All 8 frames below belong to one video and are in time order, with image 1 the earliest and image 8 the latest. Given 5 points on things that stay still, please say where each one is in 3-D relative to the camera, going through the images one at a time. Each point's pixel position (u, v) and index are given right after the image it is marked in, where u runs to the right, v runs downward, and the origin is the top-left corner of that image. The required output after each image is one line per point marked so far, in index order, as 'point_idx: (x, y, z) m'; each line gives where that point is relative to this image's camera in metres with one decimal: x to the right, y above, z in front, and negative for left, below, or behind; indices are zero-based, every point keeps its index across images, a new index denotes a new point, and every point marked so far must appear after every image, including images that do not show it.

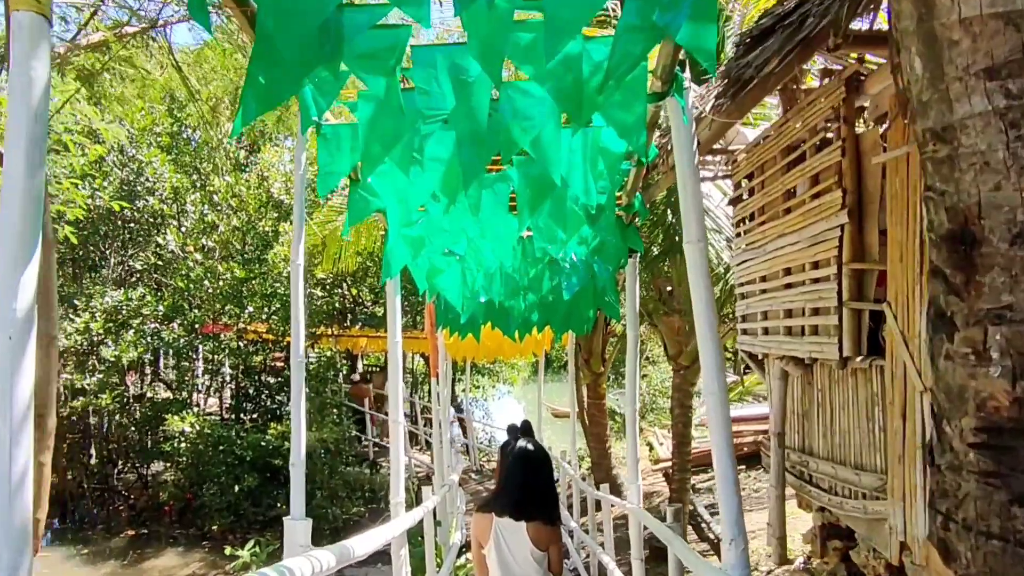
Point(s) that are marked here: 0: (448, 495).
0: (-0.6, -1.8, +8.1) m
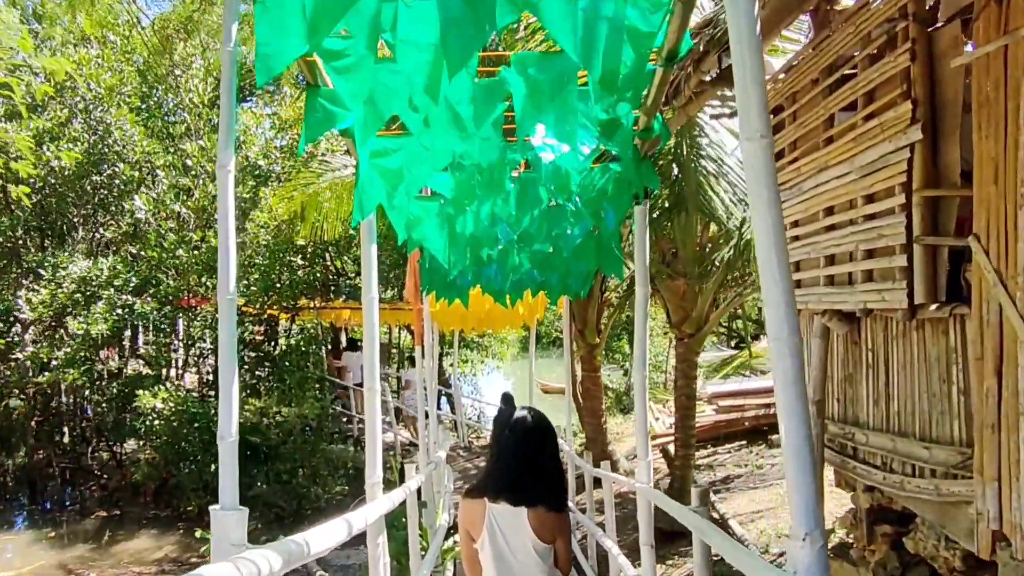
0: (-0.6, -1.5, +7.6) m
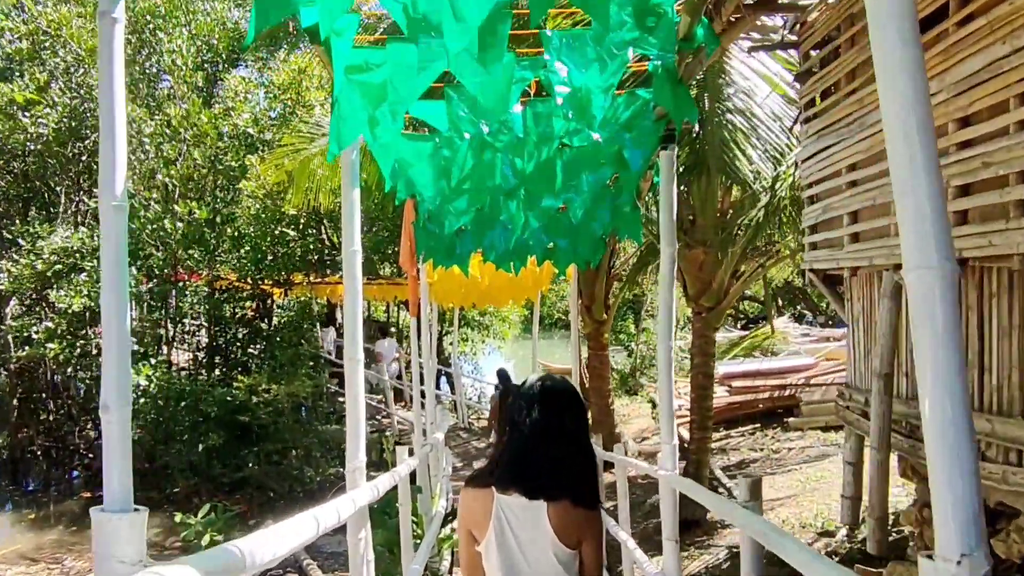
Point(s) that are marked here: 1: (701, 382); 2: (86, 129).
0: (-0.6, -1.3, +7.0) m
1: (+1.5, -0.7, +7.1) m
2: (-5.7, +2.1, +12.1) m
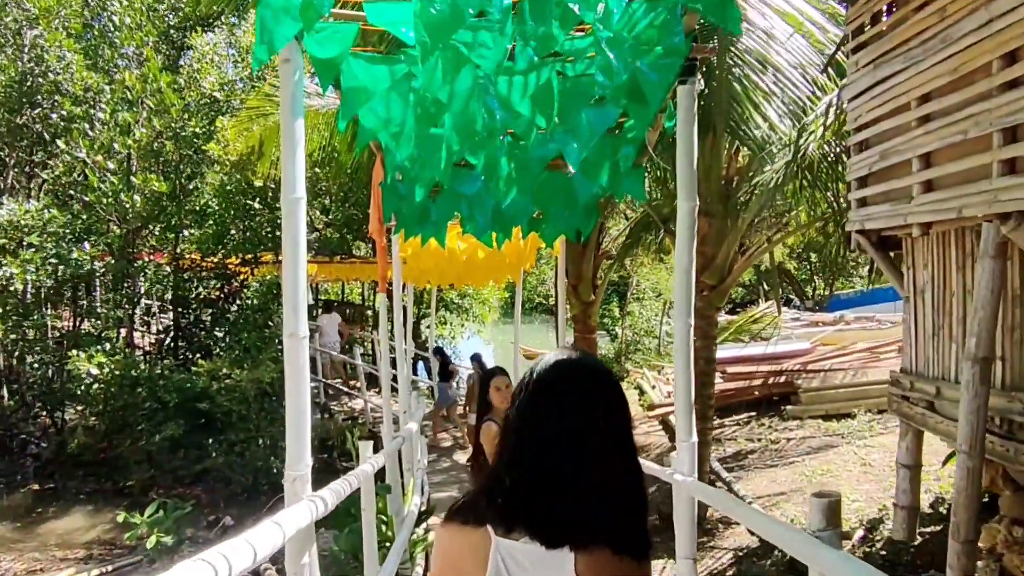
0: (-0.7, -1.1, +6.3) m
1: (+1.4, -0.6, +6.5) m
2: (-5.9, +2.4, +11.3) m
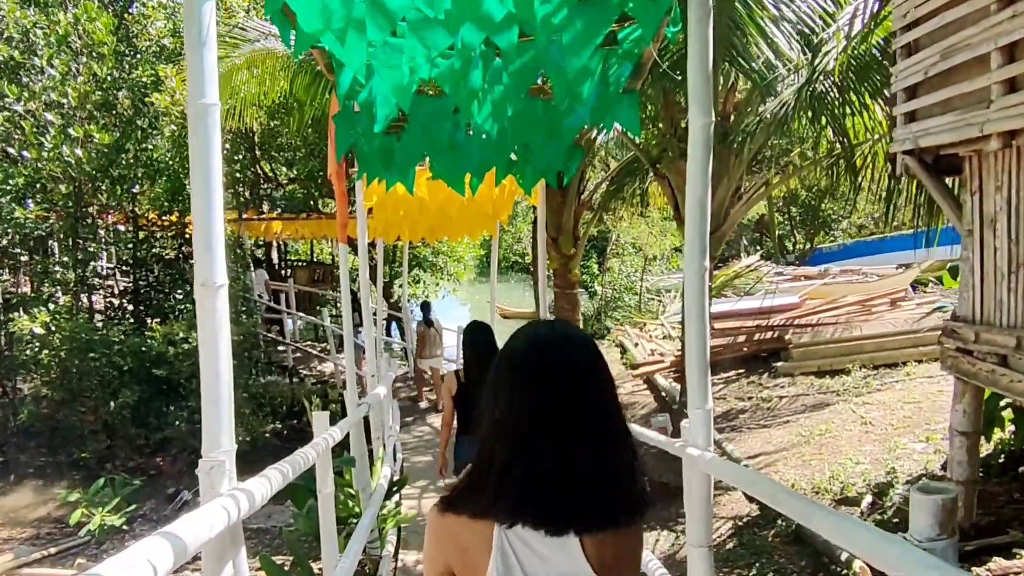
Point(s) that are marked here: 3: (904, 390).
0: (-0.9, -0.8, +5.8) m
1: (+1.2, -0.2, +6.0) m
2: (-6.2, +2.9, +10.4) m
3: (+3.3, -0.9, +7.7) m
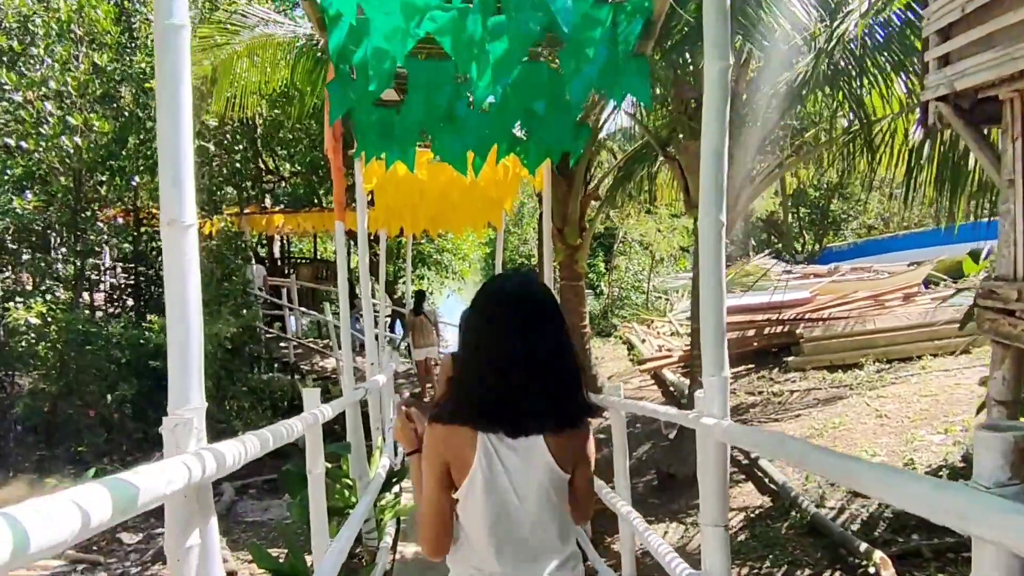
0: (-0.9, -0.7, +5.6) m
1: (+1.2, -0.1, +5.8) m
2: (-6.2, +2.9, +10.3) m
3: (+3.4, -0.8, +7.5) m
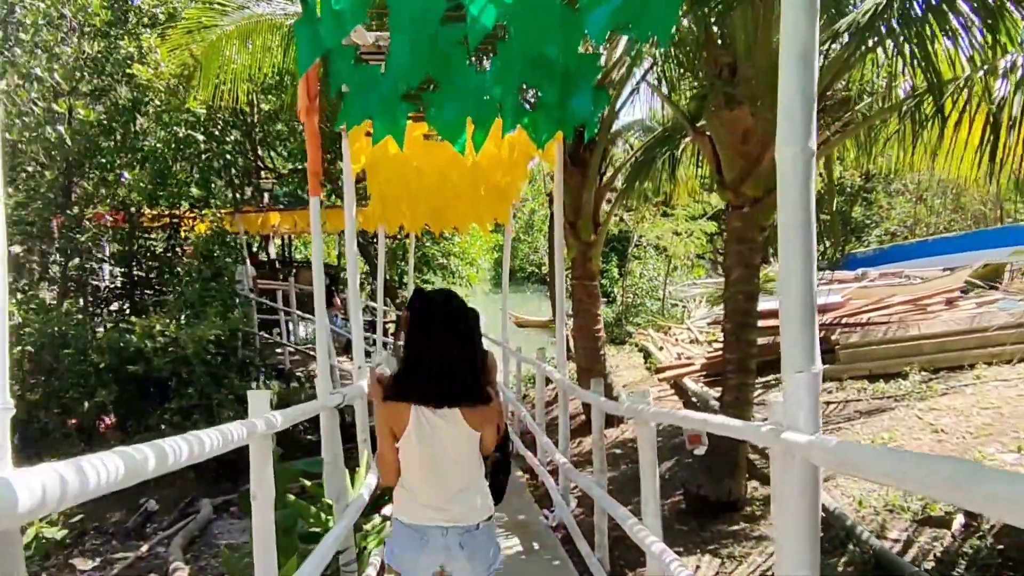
0: (-0.8, -0.7, +4.9) m
1: (+1.3, -0.1, +5.0) m
2: (-6.1, +3.0, +9.7) m
3: (+3.4, -0.8, +6.7) m
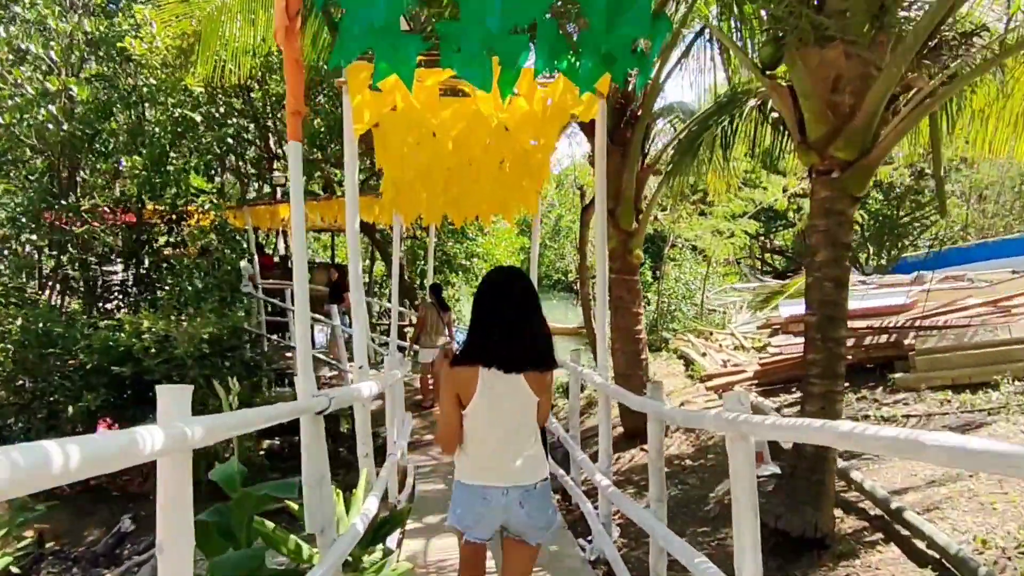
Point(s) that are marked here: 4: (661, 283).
0: (-0.7, -0.6, +4.0) m
1: (+1.4, 0.0, +4.1) m
2: (-5.8, +3.0, +9.0) m
3: (+3.6, -0.8, +5.7) m
4: (+2.3, +0.1, +14.1) m
